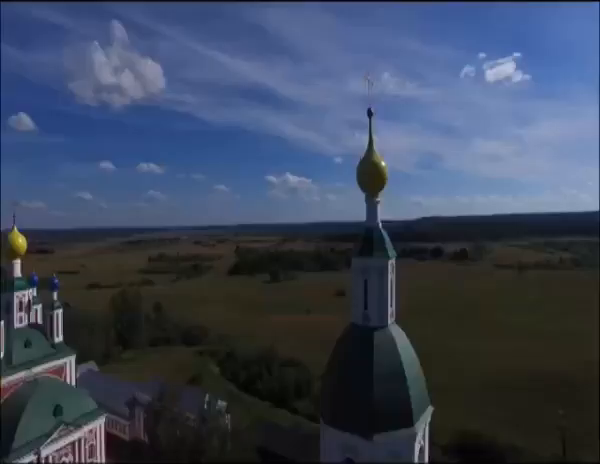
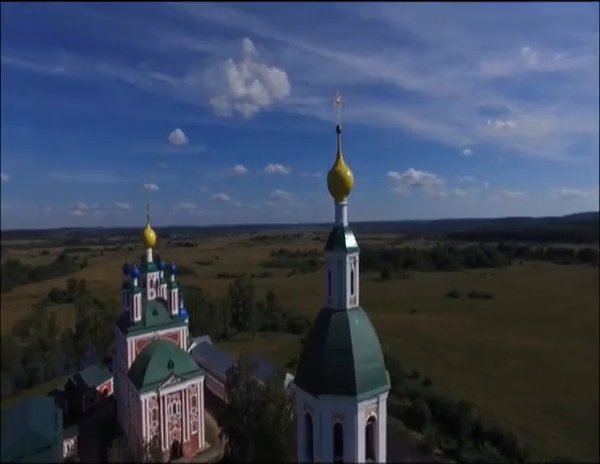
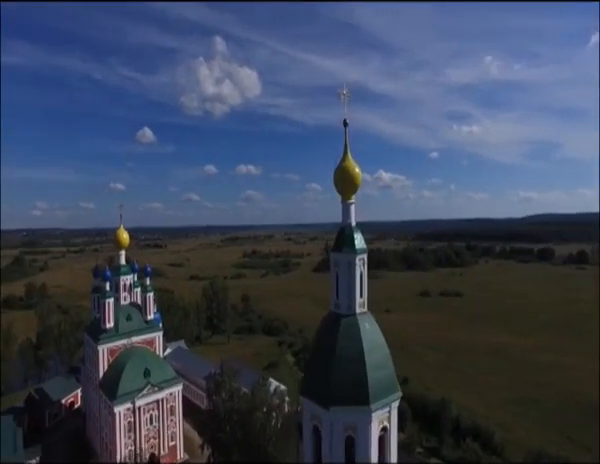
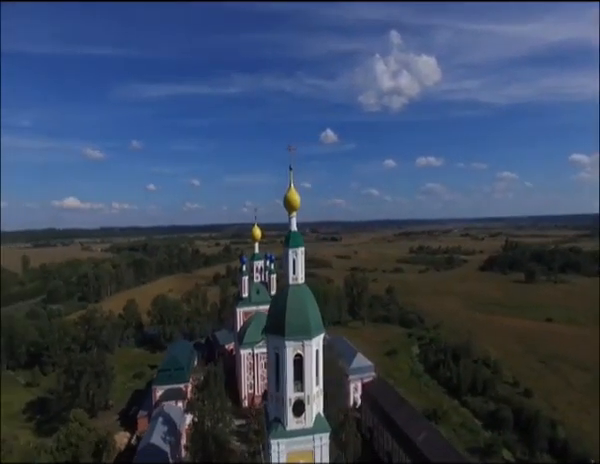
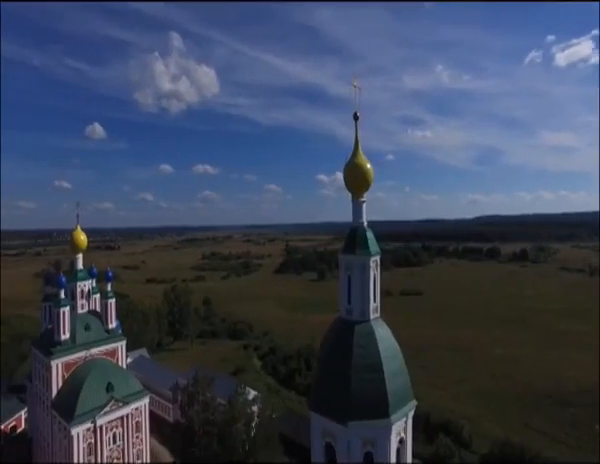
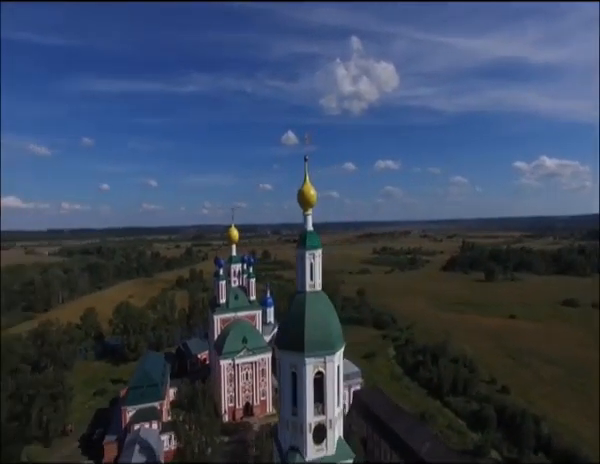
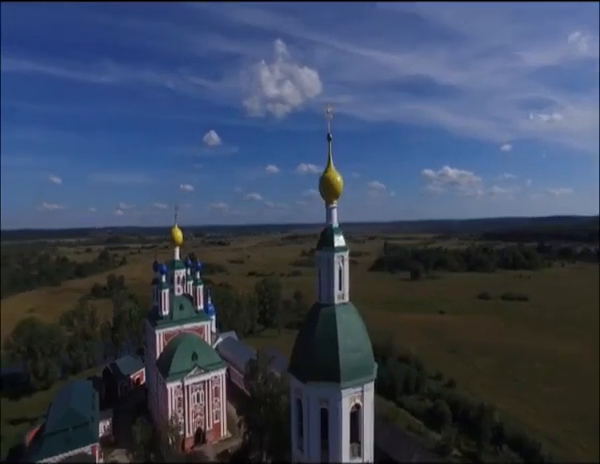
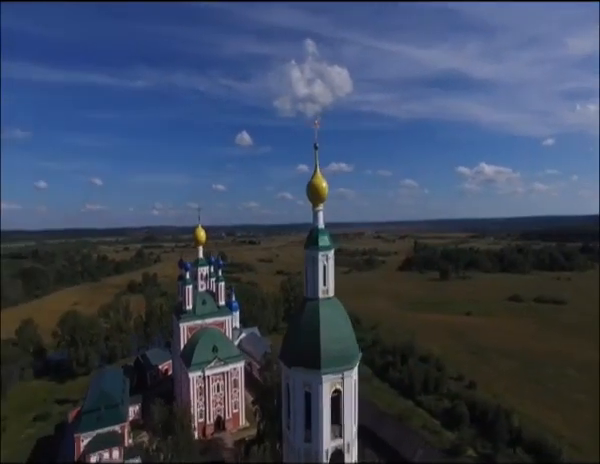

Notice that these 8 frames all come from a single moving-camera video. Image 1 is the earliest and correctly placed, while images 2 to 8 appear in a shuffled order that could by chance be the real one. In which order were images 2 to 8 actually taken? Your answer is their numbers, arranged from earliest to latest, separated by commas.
5, 3, 2, 7, 8, 6, 4
